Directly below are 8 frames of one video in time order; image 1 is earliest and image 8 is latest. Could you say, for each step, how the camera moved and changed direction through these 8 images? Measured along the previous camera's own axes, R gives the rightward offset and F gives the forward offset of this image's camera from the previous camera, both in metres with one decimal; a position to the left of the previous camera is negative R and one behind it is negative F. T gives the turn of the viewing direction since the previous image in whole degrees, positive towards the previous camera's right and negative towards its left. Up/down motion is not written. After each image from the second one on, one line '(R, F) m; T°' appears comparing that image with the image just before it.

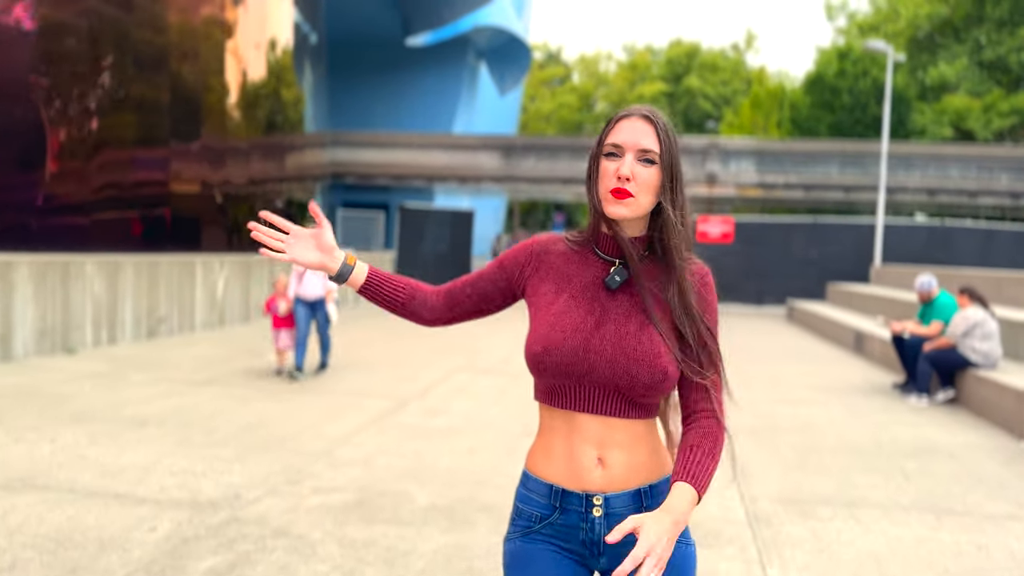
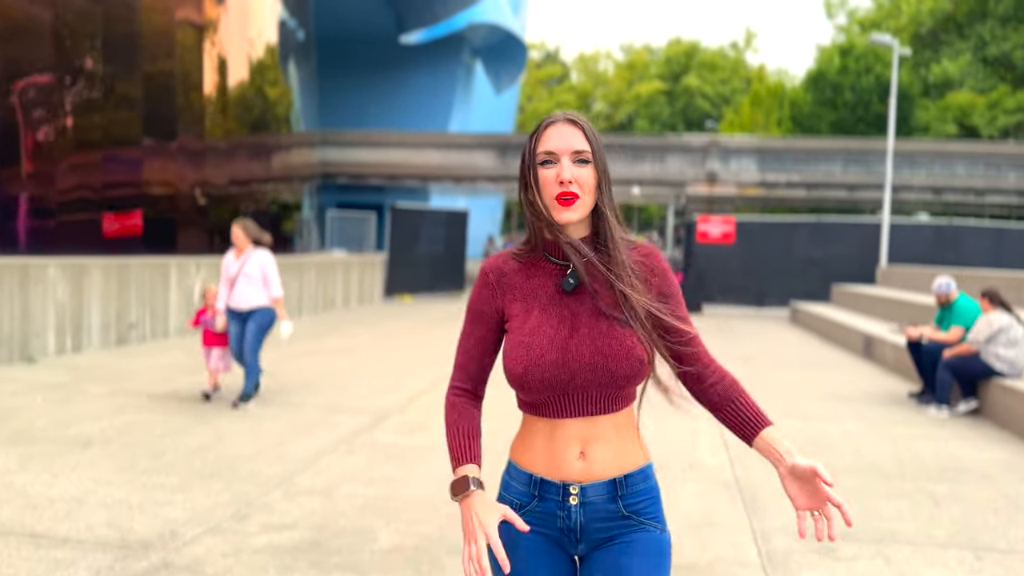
(+0.1, +0.6) m; 0°
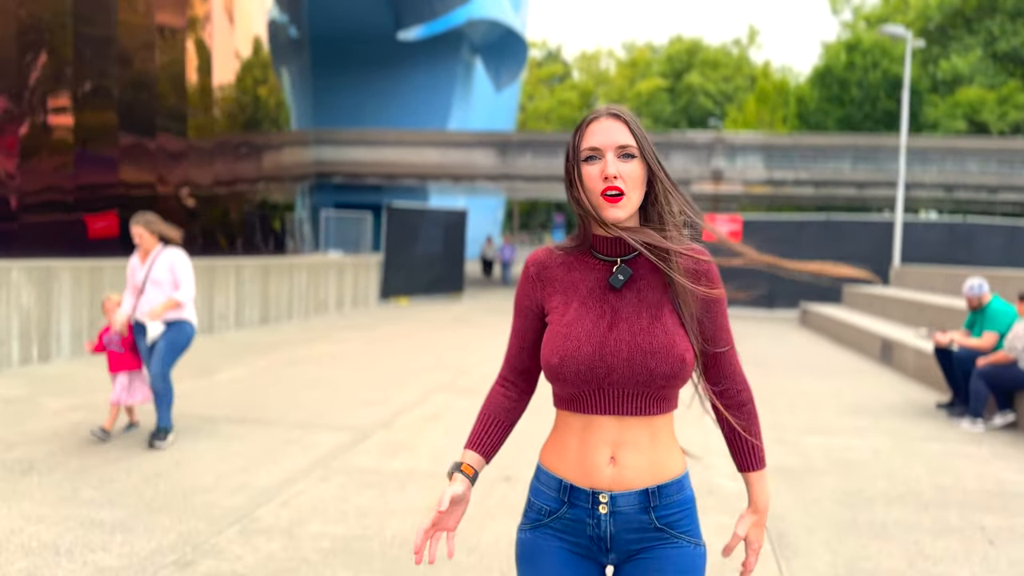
(+0.1, +0.6) m; 0°
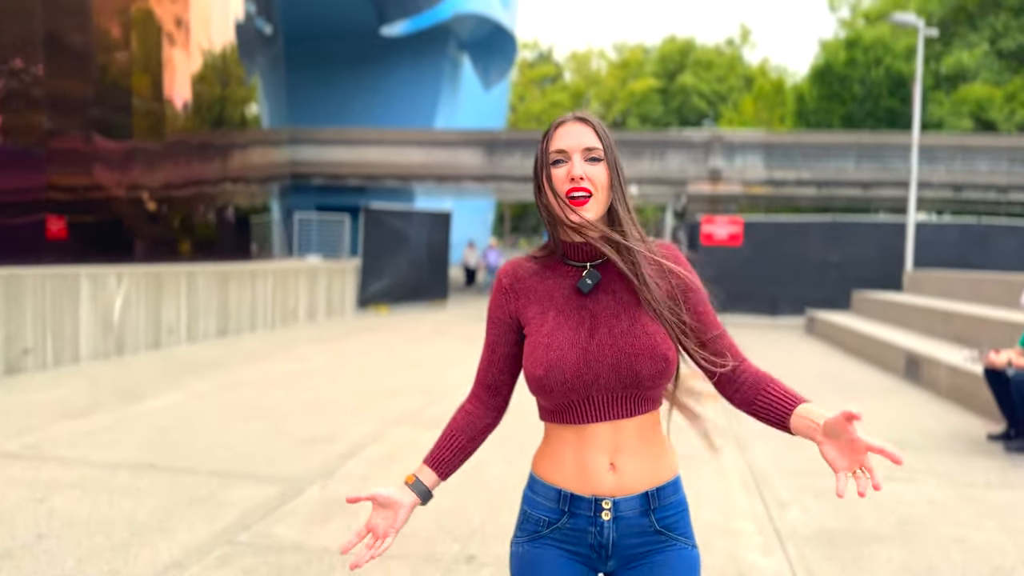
(+0.1, +1.2) m; 0°
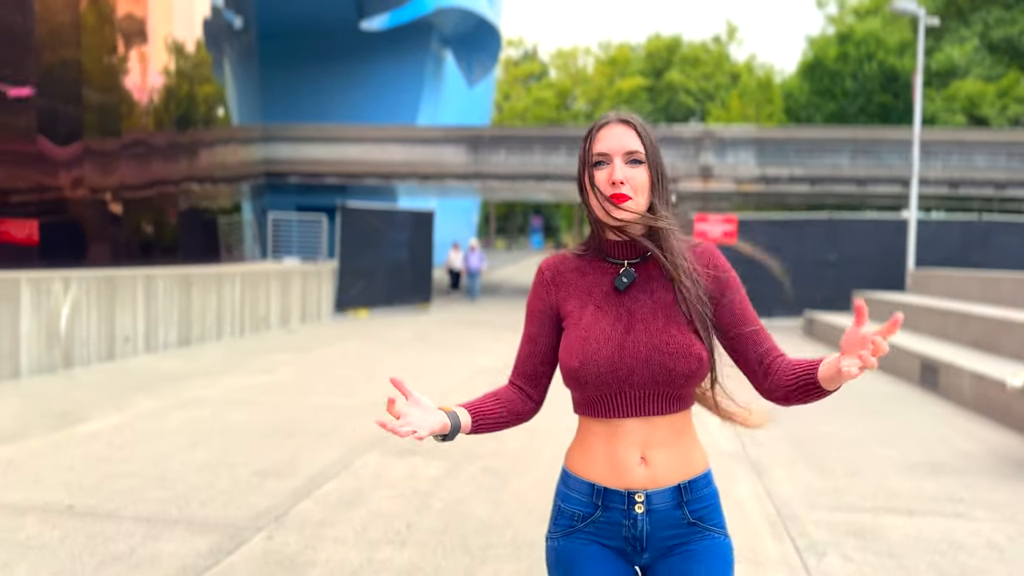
(0.0, +0.8) m; +1°
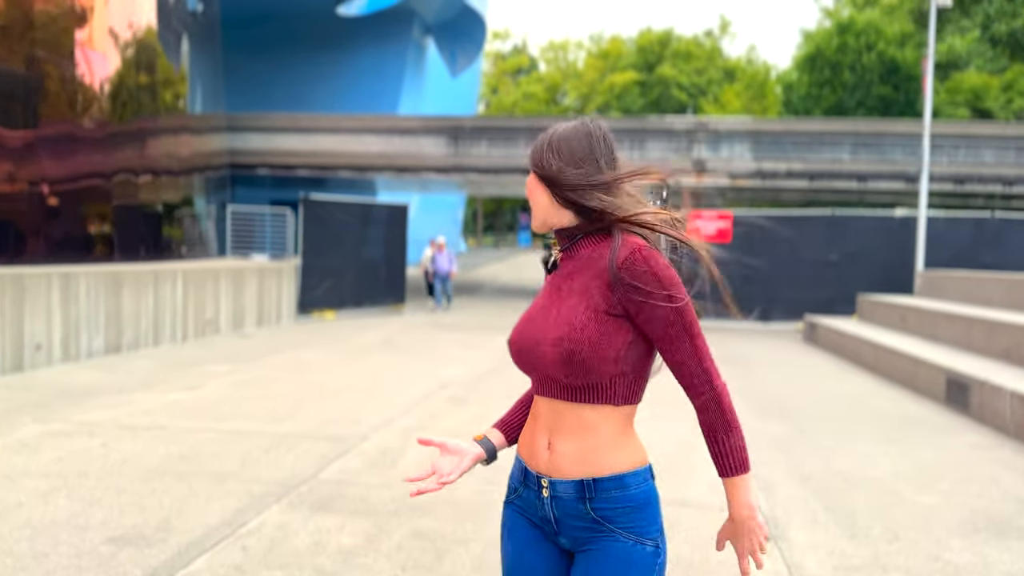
(+0.2, +1.3) m; +1°
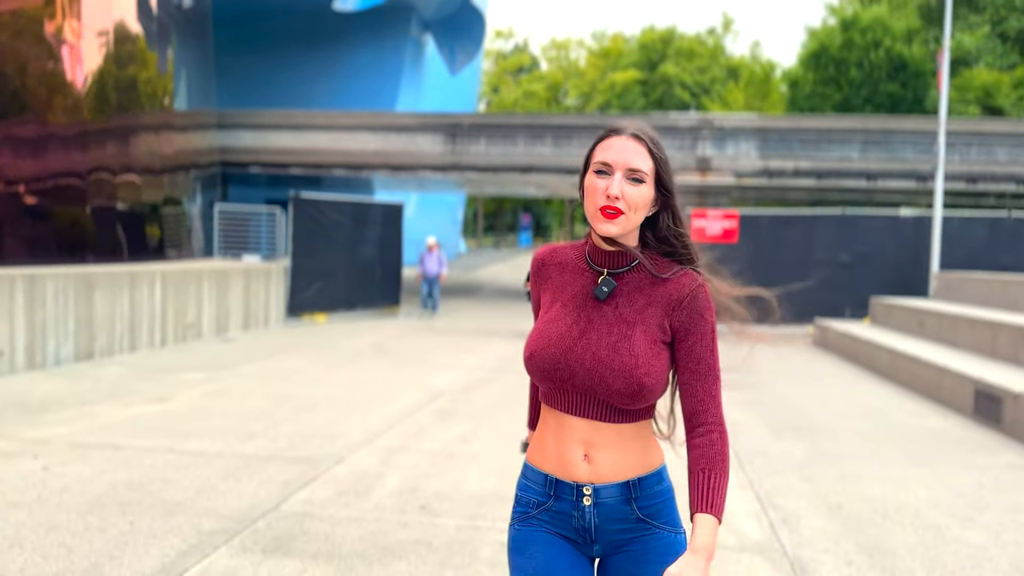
(+0.1, +0.6) m; 0°
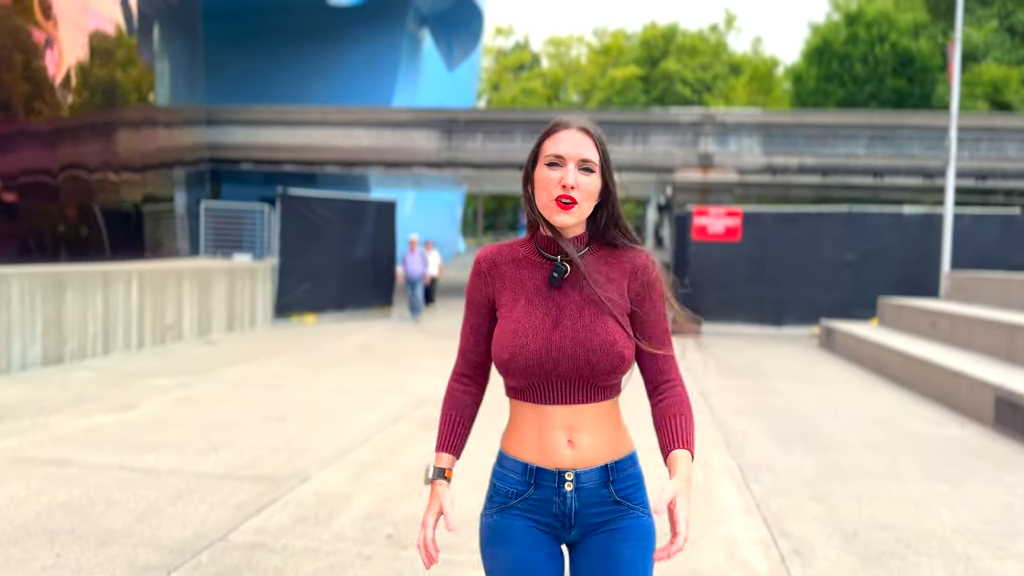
(+0.1, +0.5) m; 0°
